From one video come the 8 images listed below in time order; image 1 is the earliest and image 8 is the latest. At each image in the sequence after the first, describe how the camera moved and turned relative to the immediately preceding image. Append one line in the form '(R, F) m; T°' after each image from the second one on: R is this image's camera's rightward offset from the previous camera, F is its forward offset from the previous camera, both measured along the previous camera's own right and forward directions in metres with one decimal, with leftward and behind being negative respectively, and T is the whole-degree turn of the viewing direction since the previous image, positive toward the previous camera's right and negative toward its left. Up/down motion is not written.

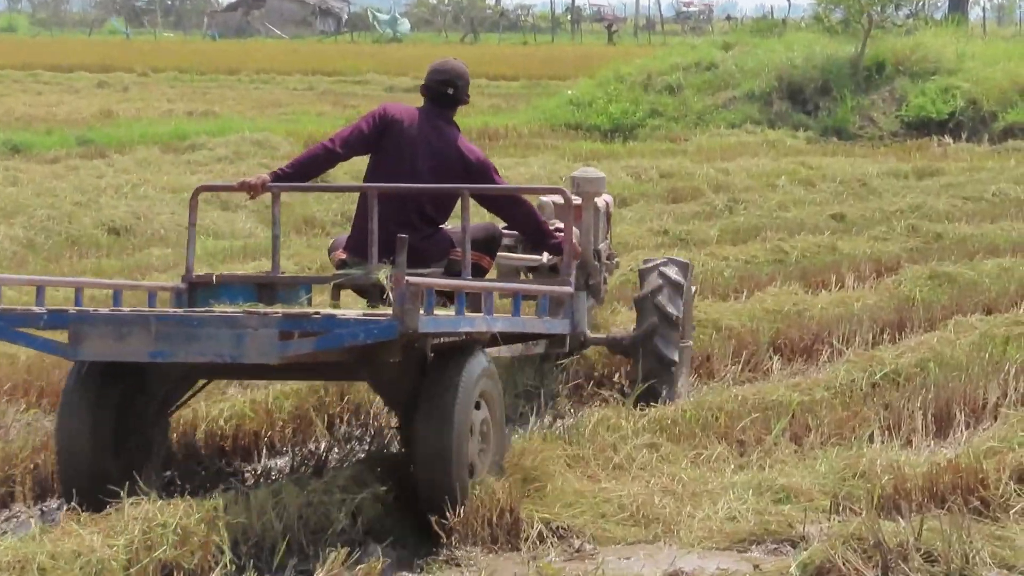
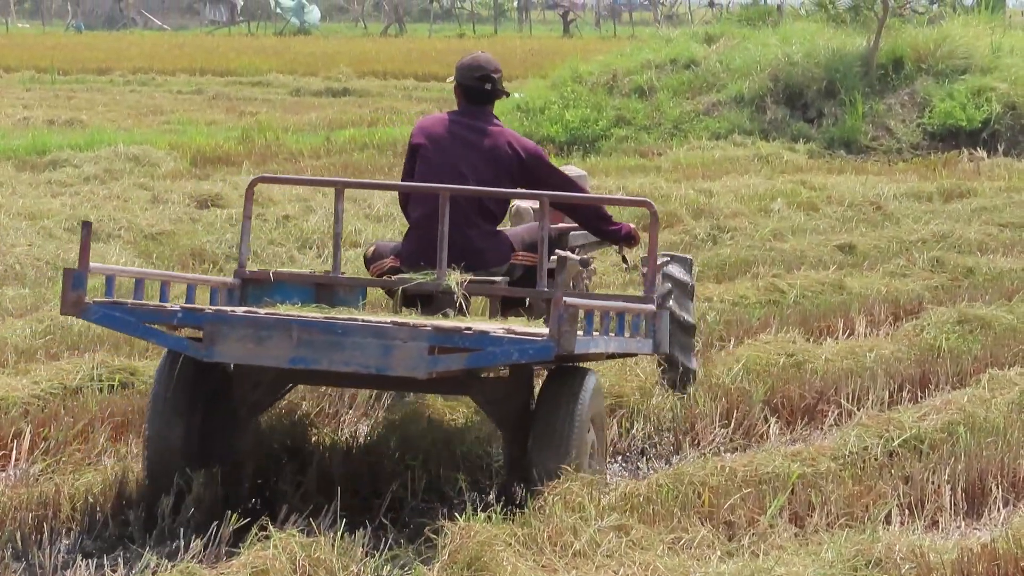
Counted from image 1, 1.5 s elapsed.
(+0.2, +1.3) m; 0°
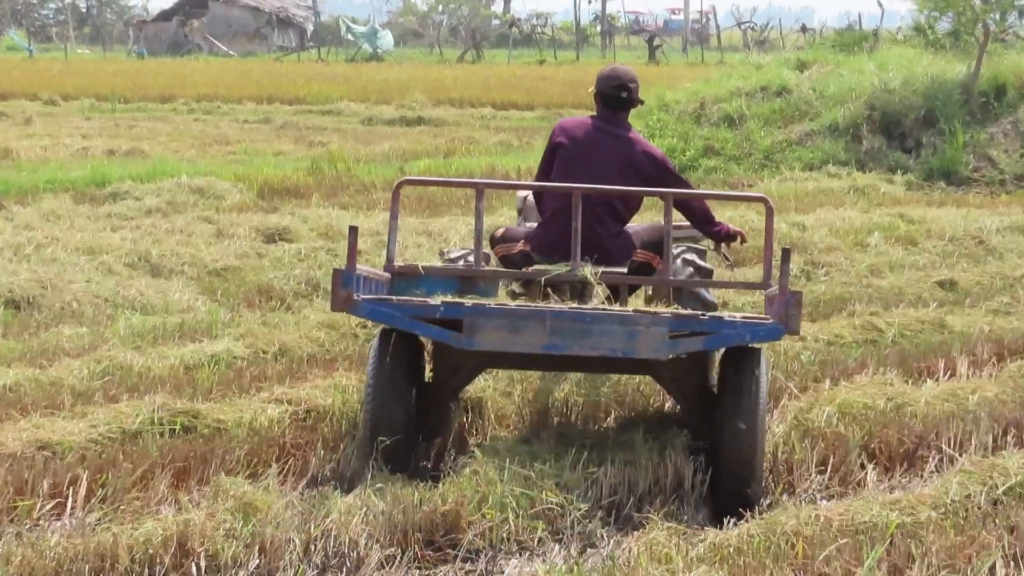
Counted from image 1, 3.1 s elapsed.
(-0.3, +0.3) m; 0°
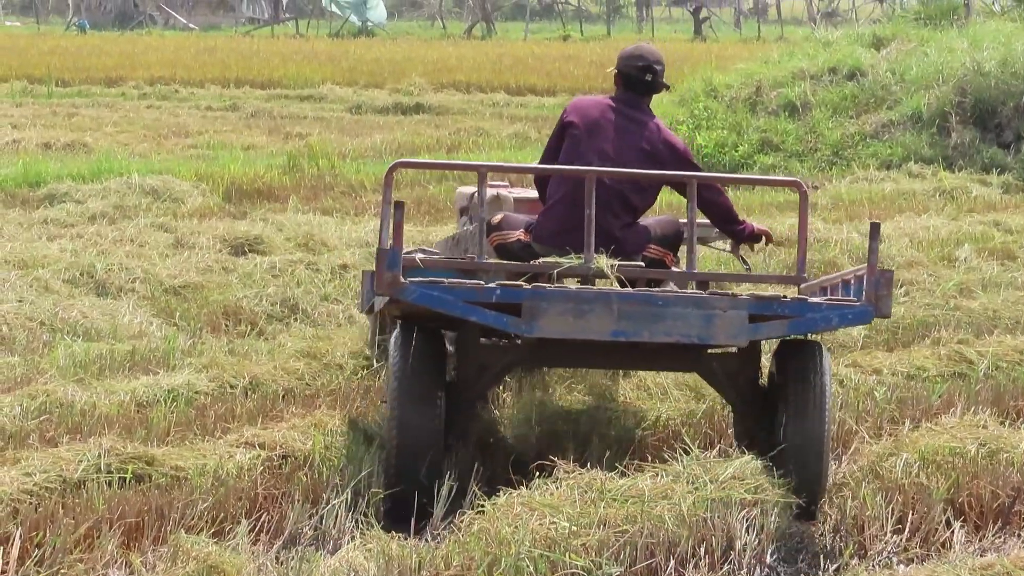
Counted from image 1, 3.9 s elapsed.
(-0.1, +0.9) m; 0°
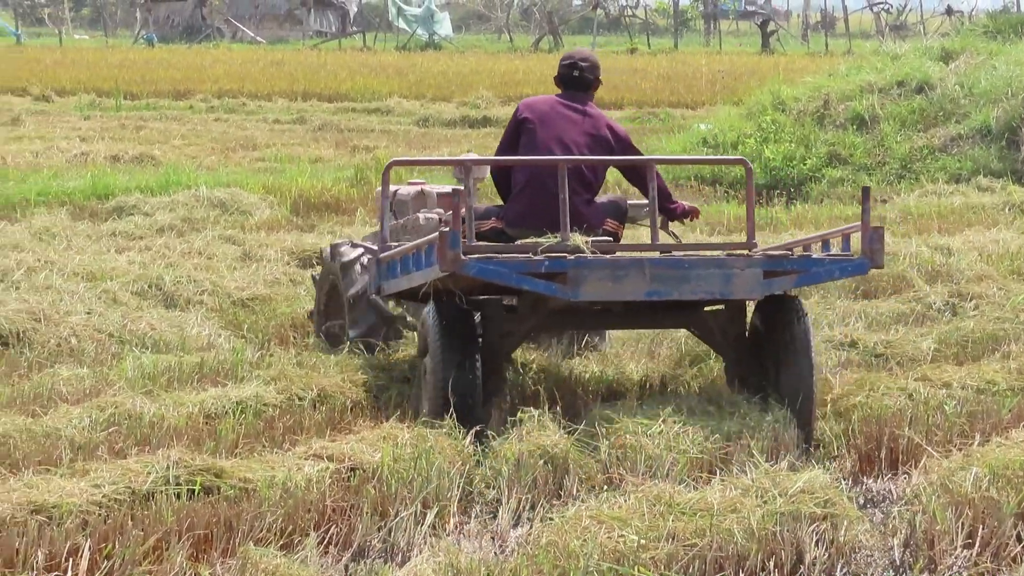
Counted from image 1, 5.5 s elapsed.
(-0.2, 0.0) m; 0°
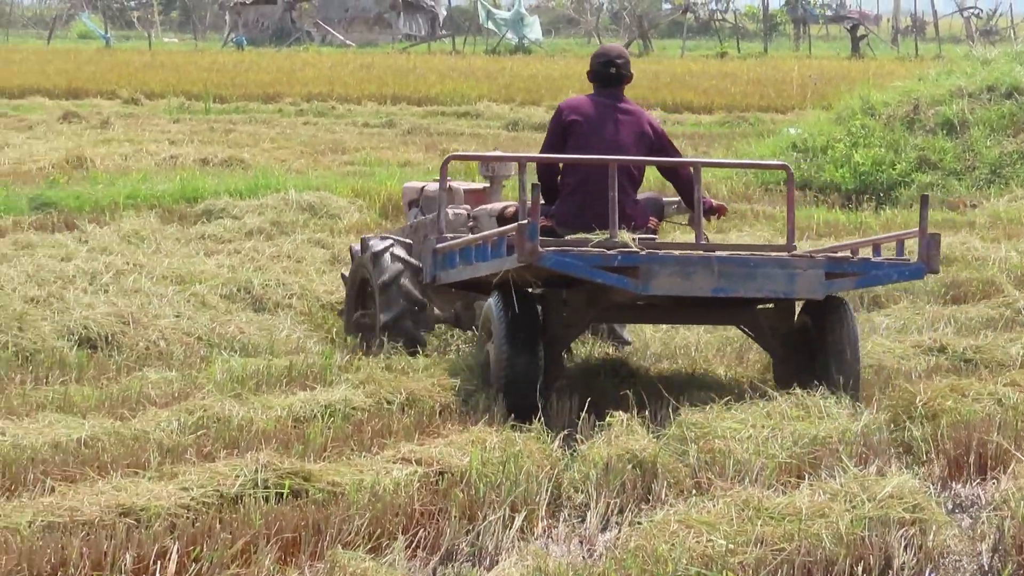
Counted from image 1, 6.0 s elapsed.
(-0.3, 0.0) m; 0°
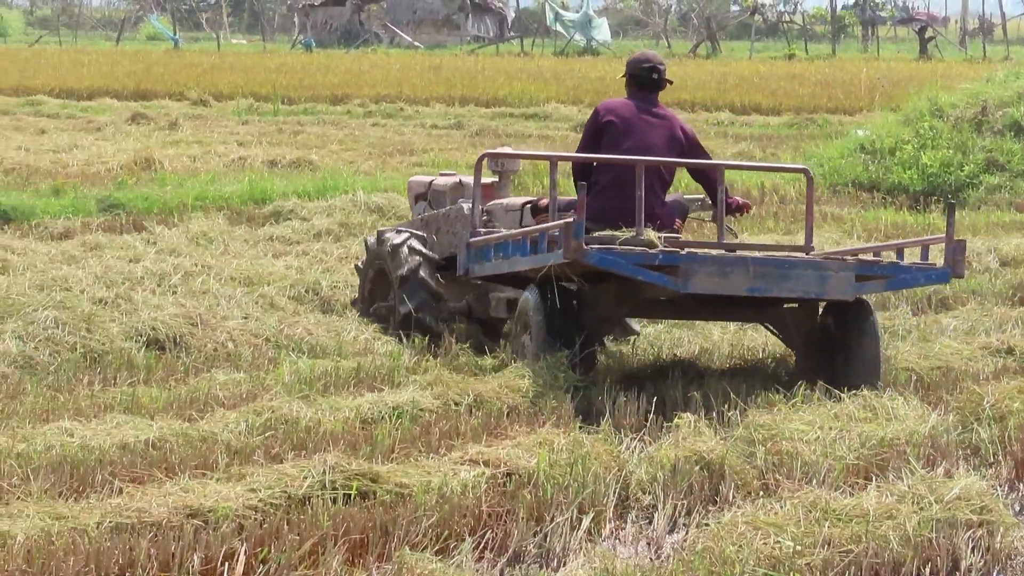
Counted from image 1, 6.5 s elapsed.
(-0.2, 0.0) m; 0°
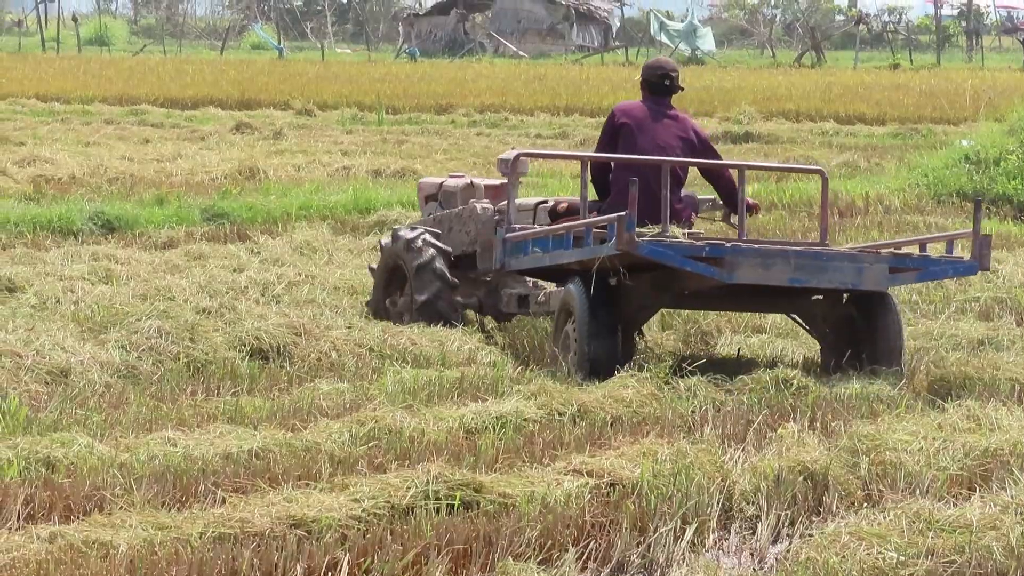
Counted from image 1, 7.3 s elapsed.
(-0.4, 0.0) m; 0°
